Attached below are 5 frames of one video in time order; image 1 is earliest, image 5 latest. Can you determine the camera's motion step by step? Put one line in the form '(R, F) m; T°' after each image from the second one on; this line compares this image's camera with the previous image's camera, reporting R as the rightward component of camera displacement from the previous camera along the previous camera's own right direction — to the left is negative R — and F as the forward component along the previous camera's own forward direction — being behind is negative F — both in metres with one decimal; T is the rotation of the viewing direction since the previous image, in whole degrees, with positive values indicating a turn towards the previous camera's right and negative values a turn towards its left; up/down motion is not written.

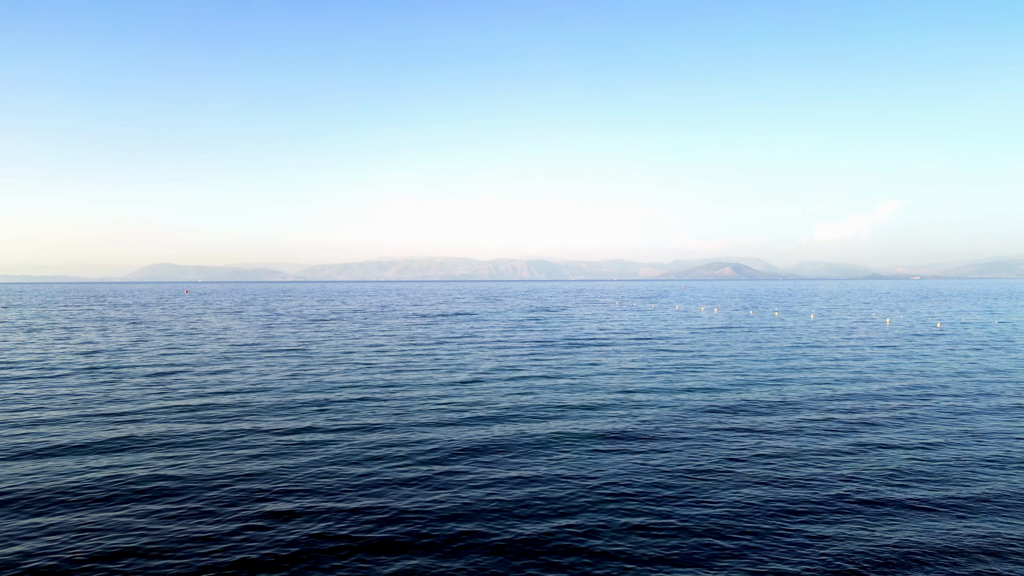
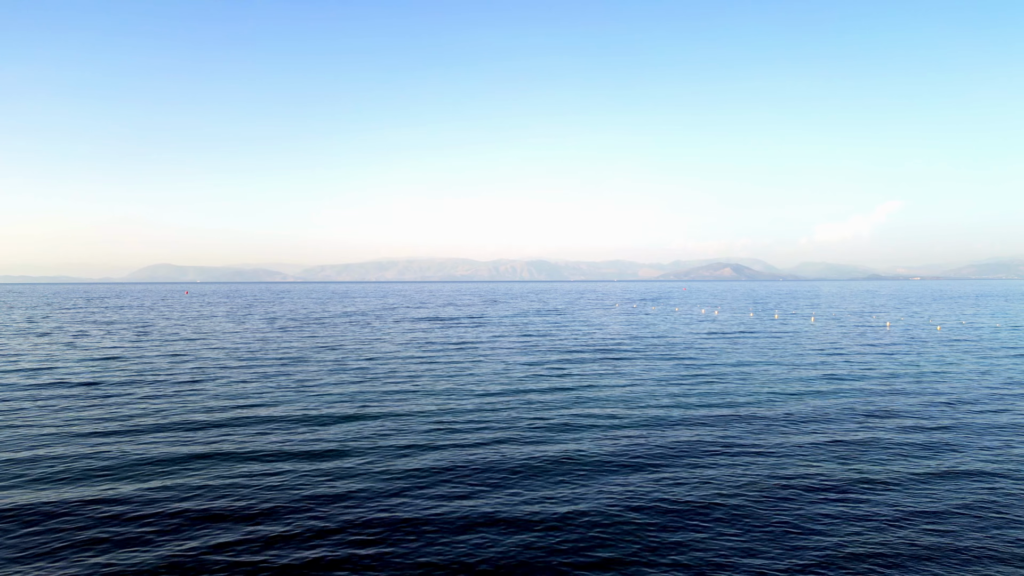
(-0.8, +0.3) m; 0°
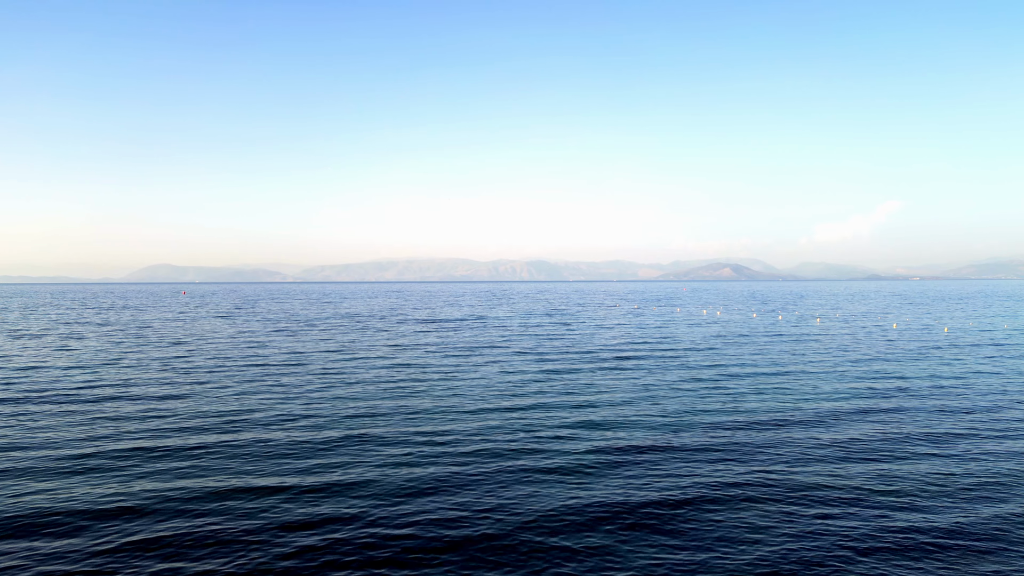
(-0.6, +2.7) m; 0°
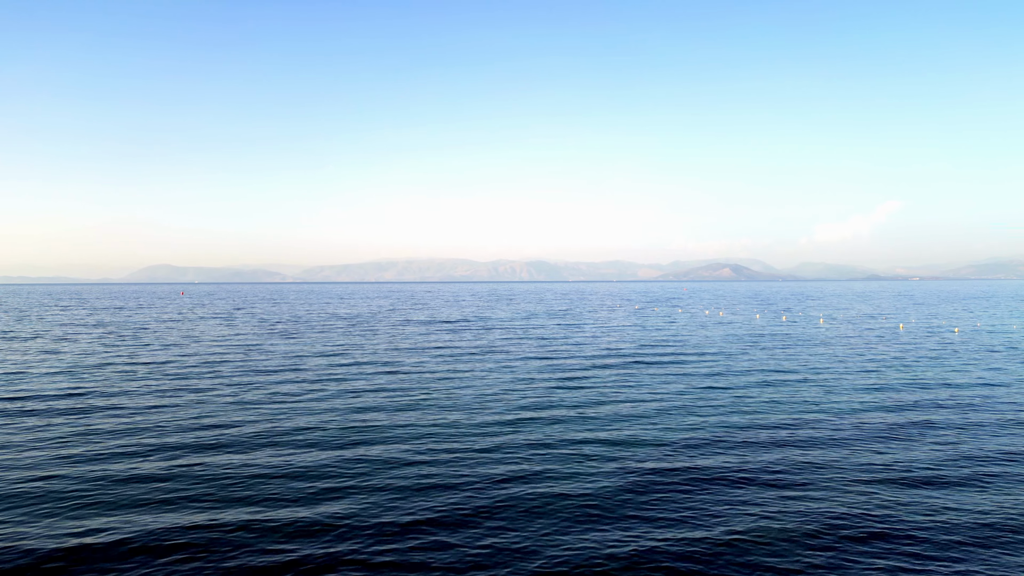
(-0.3, +2.3) m; 0°
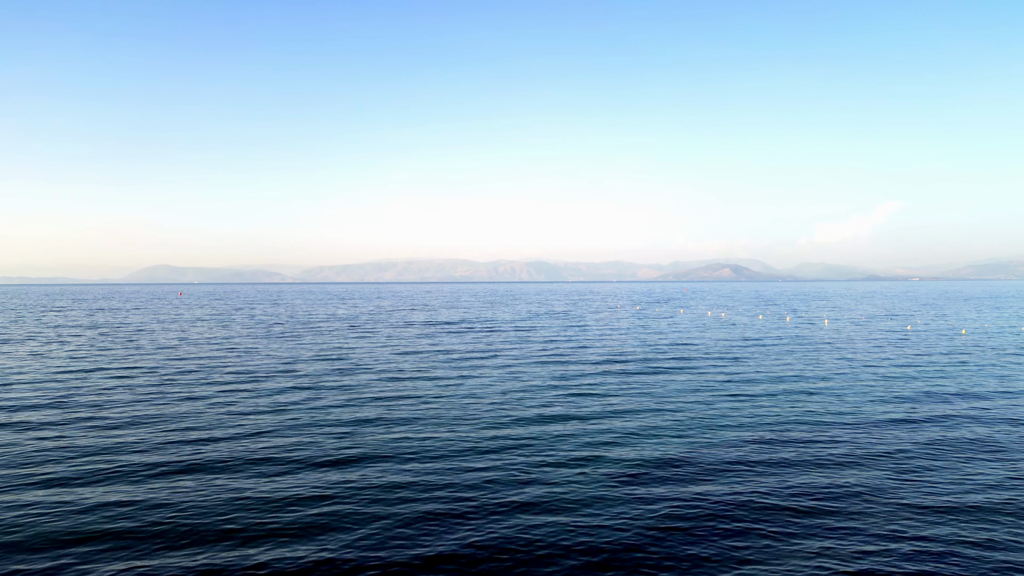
(-0.5, +2.4) m; 0°
